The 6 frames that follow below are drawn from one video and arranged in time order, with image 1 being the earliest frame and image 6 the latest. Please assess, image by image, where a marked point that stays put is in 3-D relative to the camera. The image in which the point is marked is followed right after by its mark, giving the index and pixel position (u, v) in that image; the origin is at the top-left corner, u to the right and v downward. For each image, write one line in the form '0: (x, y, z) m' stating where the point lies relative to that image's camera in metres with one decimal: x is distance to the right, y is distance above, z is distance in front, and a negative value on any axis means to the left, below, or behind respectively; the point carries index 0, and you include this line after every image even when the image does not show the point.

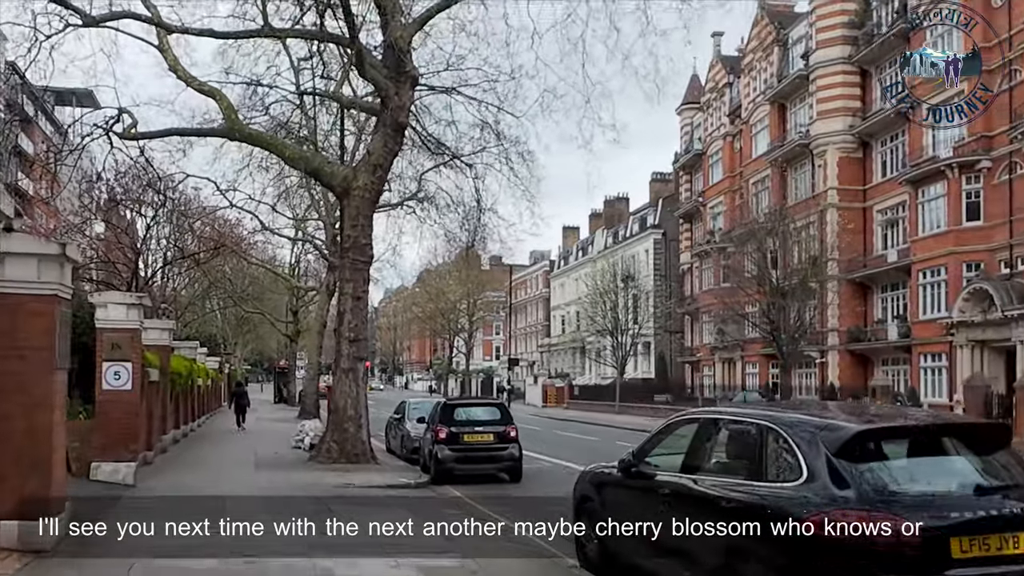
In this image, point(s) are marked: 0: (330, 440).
0: (-3.3, -2.8, +18.5) m
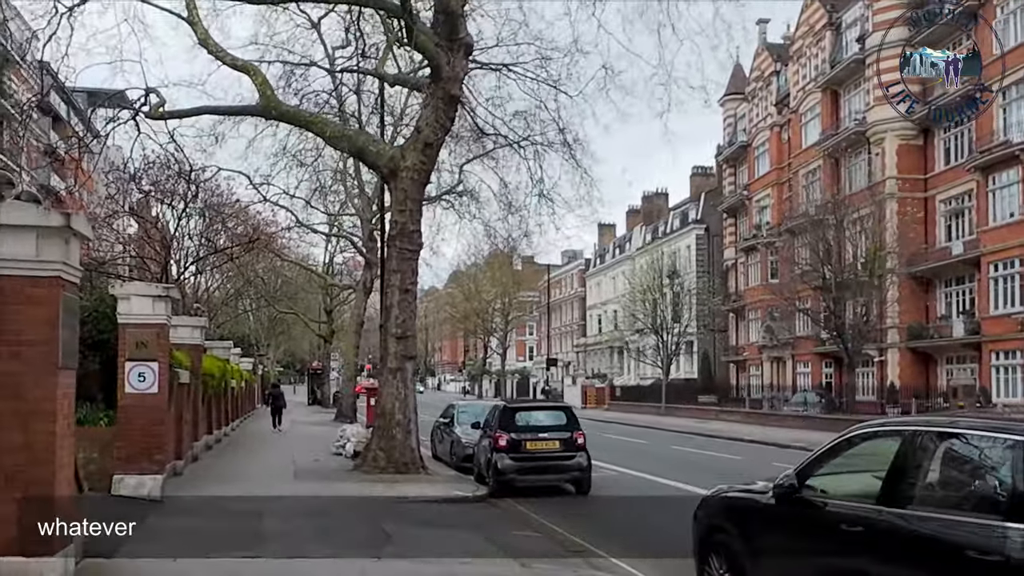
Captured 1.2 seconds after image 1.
0: (-2.3, -2.6, +16.8) m
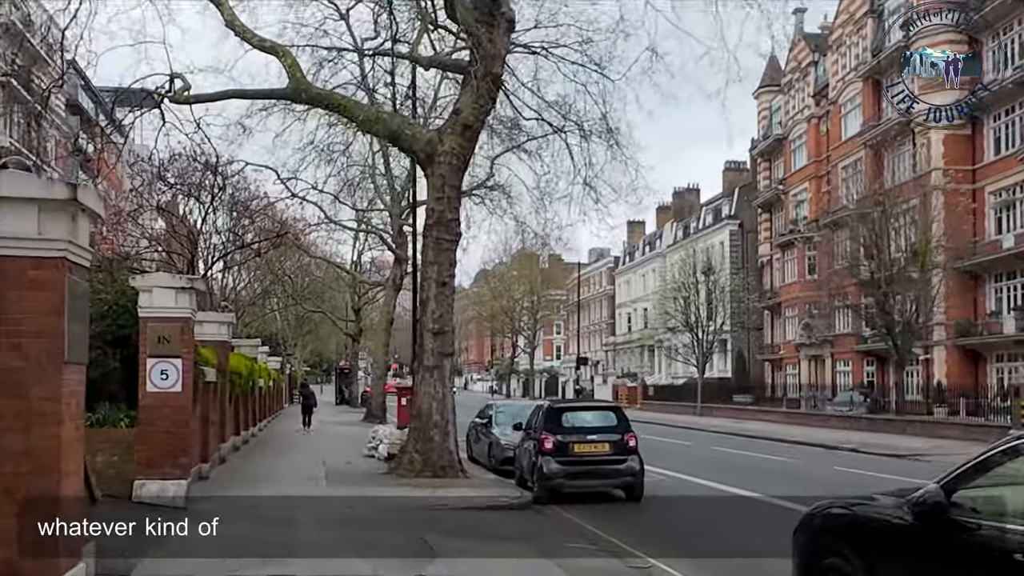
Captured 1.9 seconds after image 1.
0: (-1.6, -2.5, +15.8) m
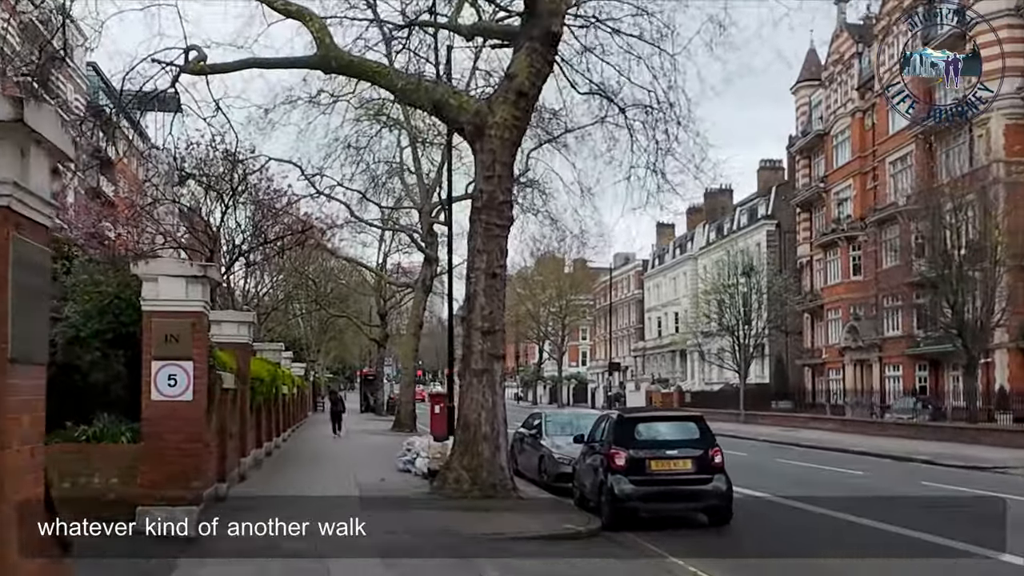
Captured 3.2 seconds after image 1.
0: (-0.7, -2.4, +13.8) m
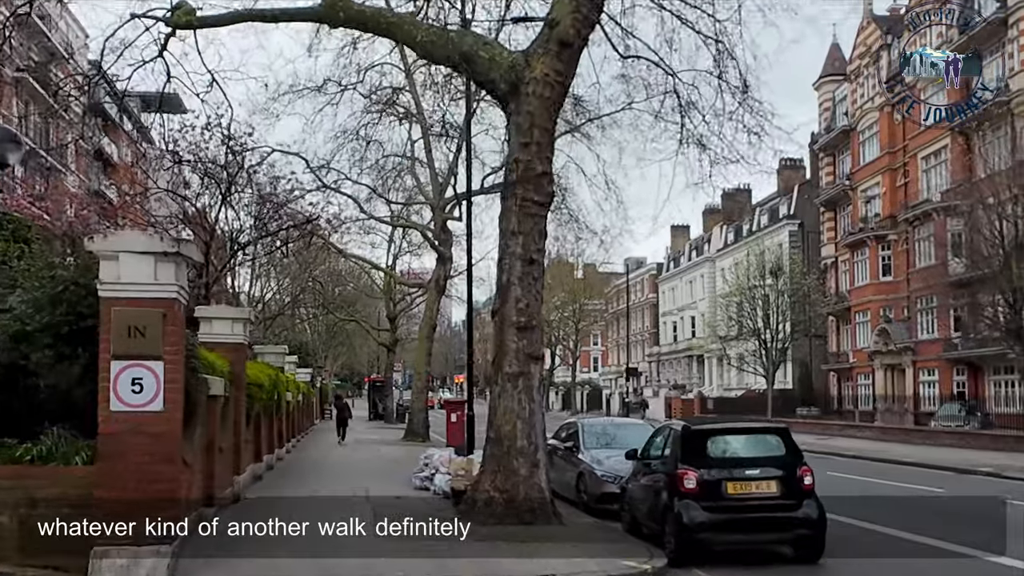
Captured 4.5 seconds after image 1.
0: (-0.3, -2.3, +11.7) m
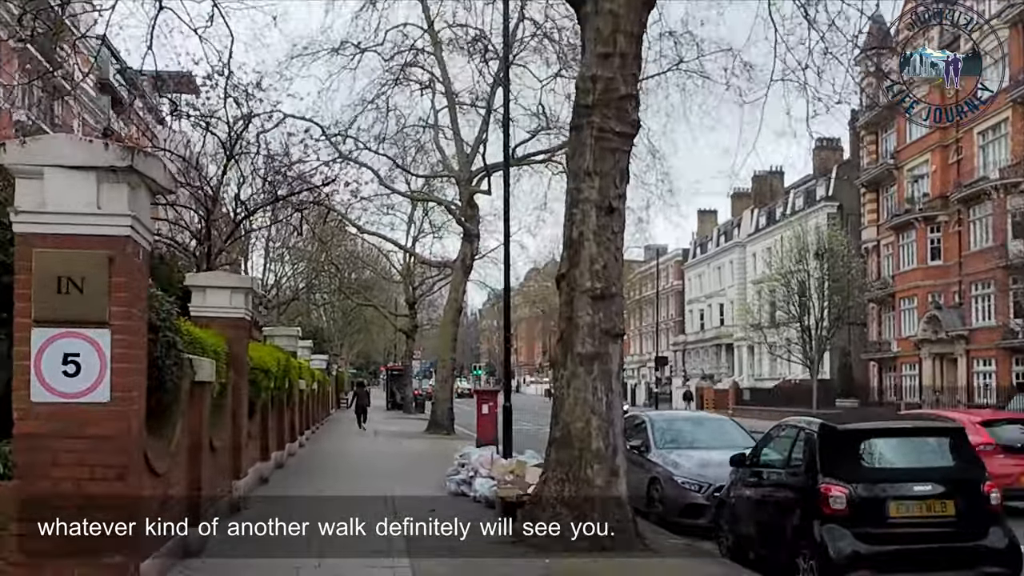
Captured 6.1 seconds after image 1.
0: (+0.4, -1.9, +9.1) m
